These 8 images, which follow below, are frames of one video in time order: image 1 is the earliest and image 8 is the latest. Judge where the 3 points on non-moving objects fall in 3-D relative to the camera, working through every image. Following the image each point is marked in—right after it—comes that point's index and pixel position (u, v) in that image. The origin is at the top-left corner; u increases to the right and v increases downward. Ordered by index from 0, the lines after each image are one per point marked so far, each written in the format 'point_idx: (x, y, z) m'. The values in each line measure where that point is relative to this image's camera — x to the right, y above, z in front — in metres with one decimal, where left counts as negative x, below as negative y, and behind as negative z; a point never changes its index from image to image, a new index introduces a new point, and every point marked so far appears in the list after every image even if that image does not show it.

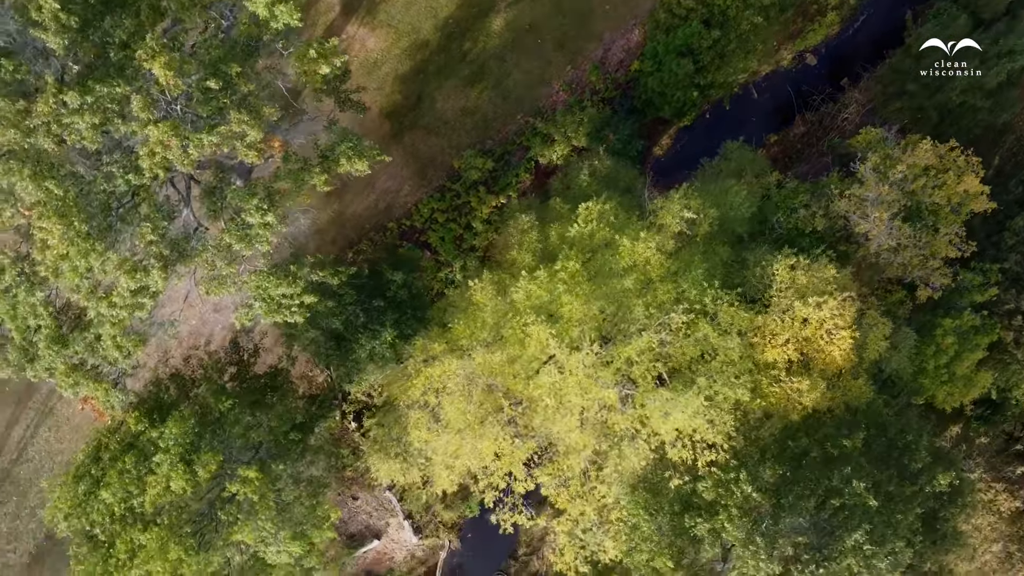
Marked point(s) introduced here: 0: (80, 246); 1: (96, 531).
0: (-9.1, +0.9, +13.6) m
1: (-10.8, -6.3, +16.9) m
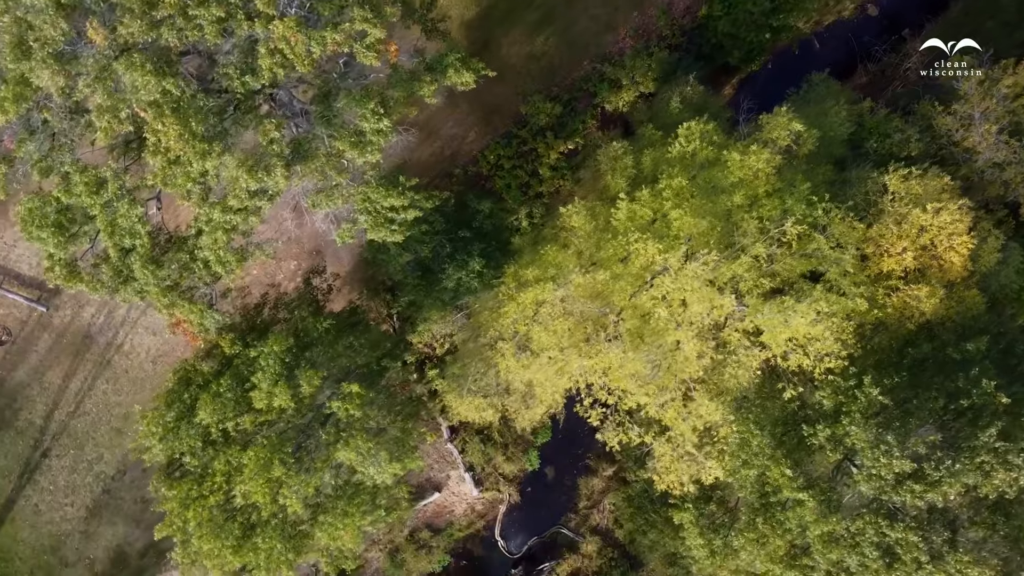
0: (-6.5, +2.9, +13.5) m
1: (-8.2, -4.2, +16.7) m
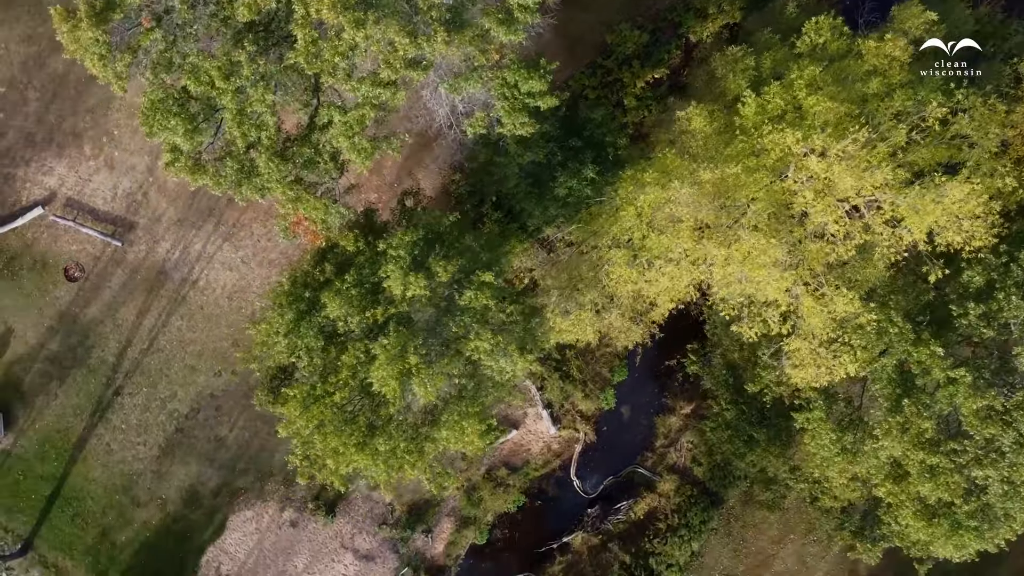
0: (-3.3, +5.6, +13.3) m
1: (-5.0, -1.6, +16.5) m
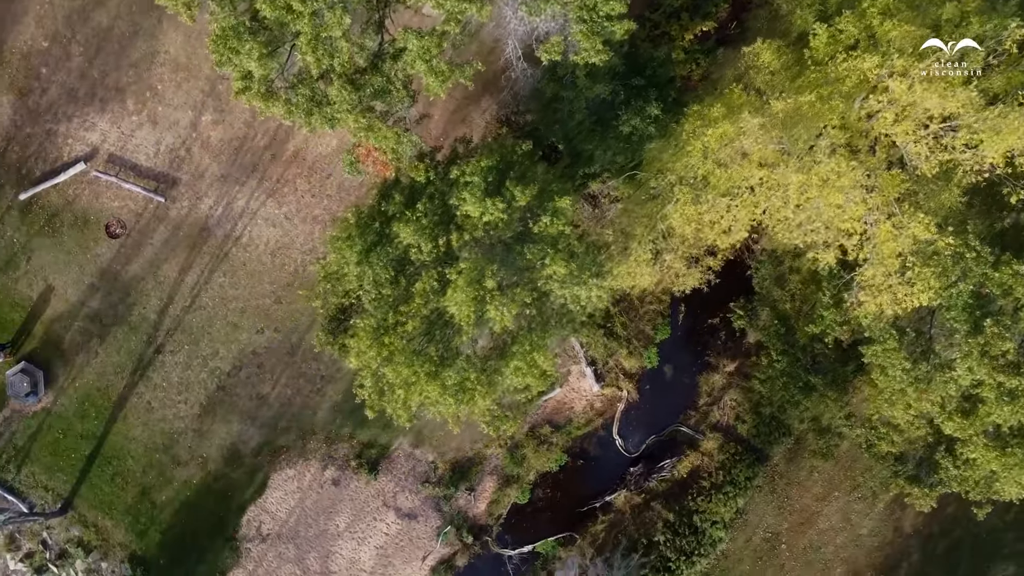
0: (-1.5, +7.4, +13.3) m
1: (-3.2, +0.2, +16.5) m
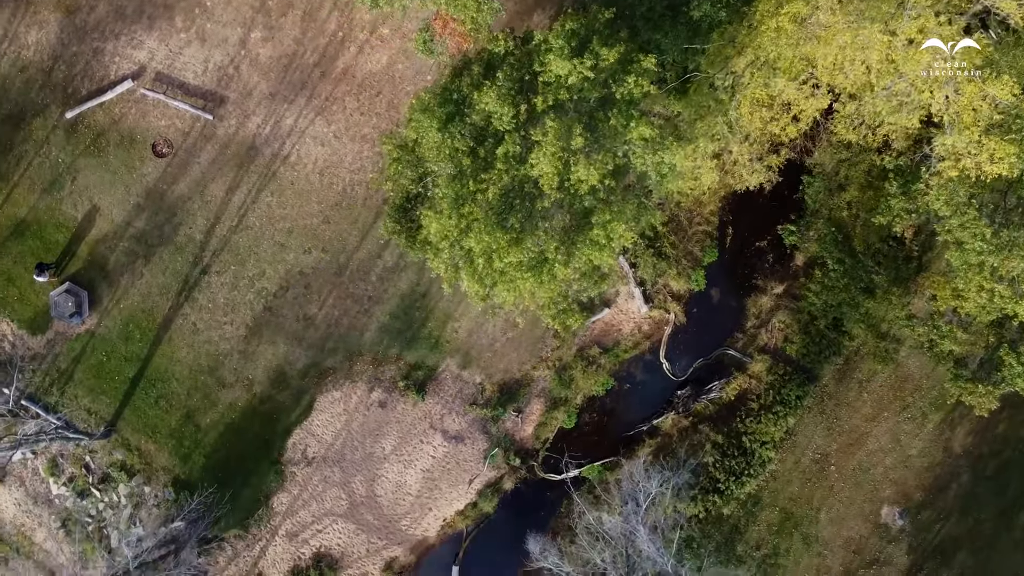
0: (+0.6, +10.7, +13.3) m
1: (-1.2, +3.5, +16.4) m
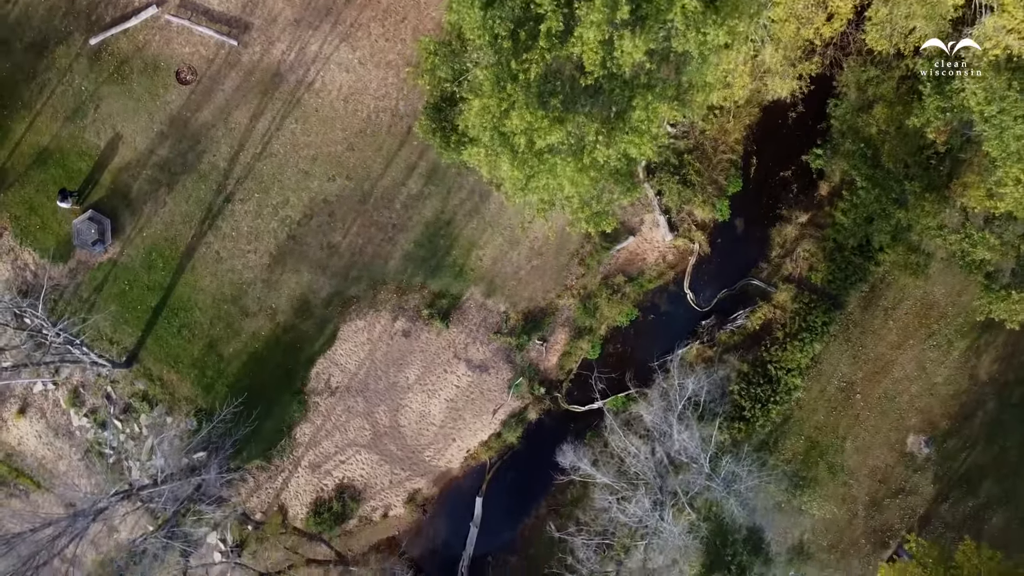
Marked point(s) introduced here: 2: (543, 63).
0: (+1.6, +13.6, +13.3) m
1: (-0.2, +6.4, +16.3) m
2: (+0.7, +5.5, +16.2) m
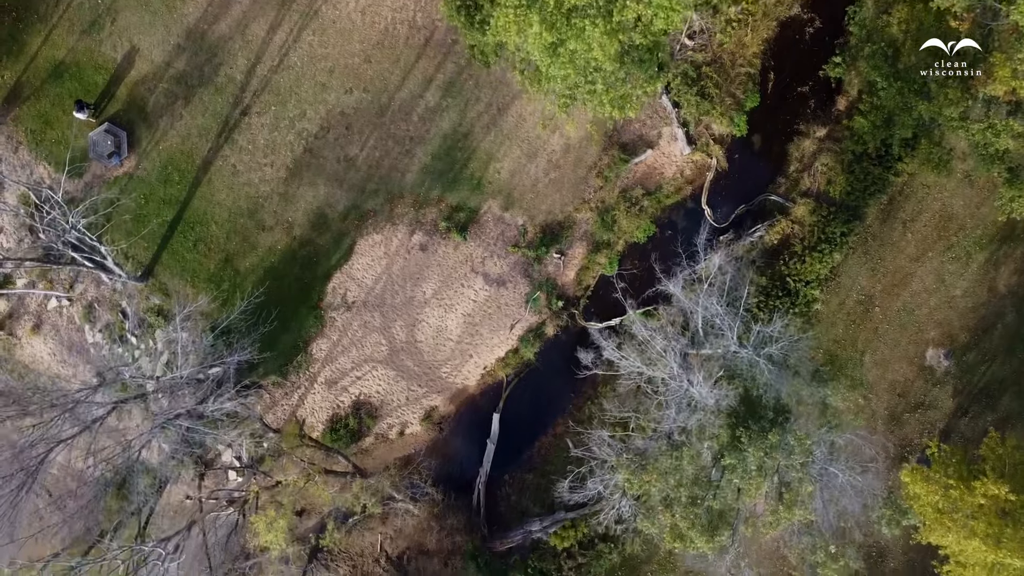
0: (+2.3, +17.2, +13.3) m
1: (+0.5, +10.0, +16.3) m
2: (+1.5, +9.1, +16.1) m
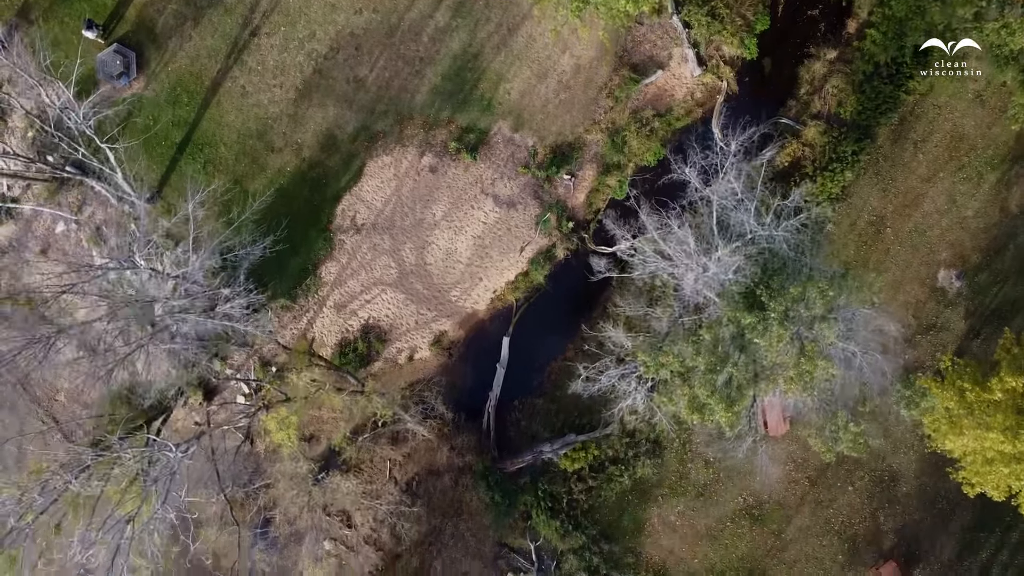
0: (+2.7, +20.4, +13.3) m
1: (+0.9, +13.1, +16.3) m
2: (+1.9, +12.3, +16.1) m
